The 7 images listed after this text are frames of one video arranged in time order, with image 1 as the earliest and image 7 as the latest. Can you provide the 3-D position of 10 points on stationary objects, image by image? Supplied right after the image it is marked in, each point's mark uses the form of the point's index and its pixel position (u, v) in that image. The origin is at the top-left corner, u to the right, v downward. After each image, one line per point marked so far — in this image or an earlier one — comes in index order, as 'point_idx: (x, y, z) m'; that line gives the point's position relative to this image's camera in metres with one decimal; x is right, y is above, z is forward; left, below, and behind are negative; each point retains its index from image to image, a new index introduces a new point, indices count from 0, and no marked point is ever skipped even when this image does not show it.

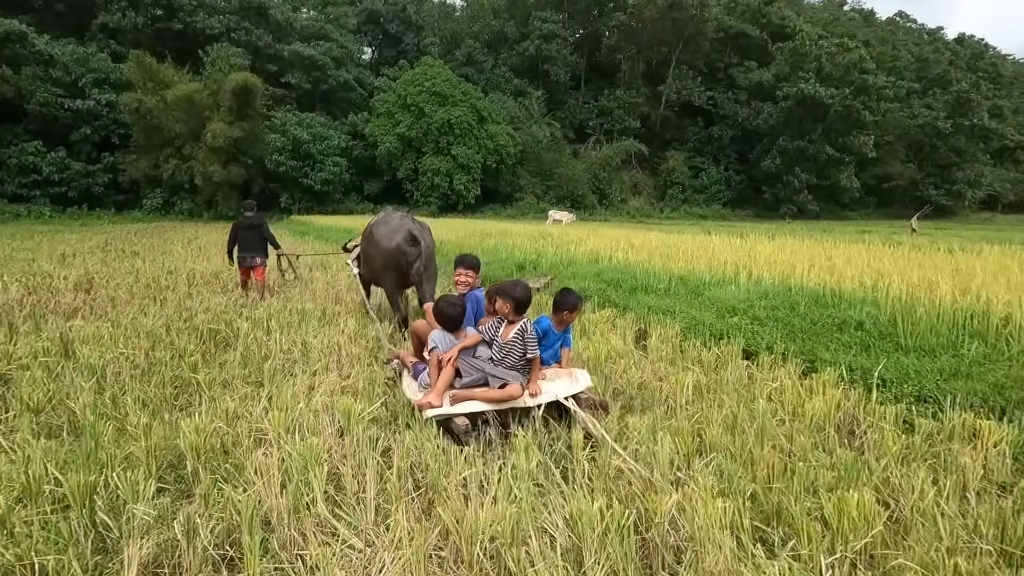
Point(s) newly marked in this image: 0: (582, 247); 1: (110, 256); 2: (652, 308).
0: (+1.3, +0.7, +9.8) m
1: (-9.0, +0.7, +12.8) m
2: (+1.4, -0.2, +5.7) m
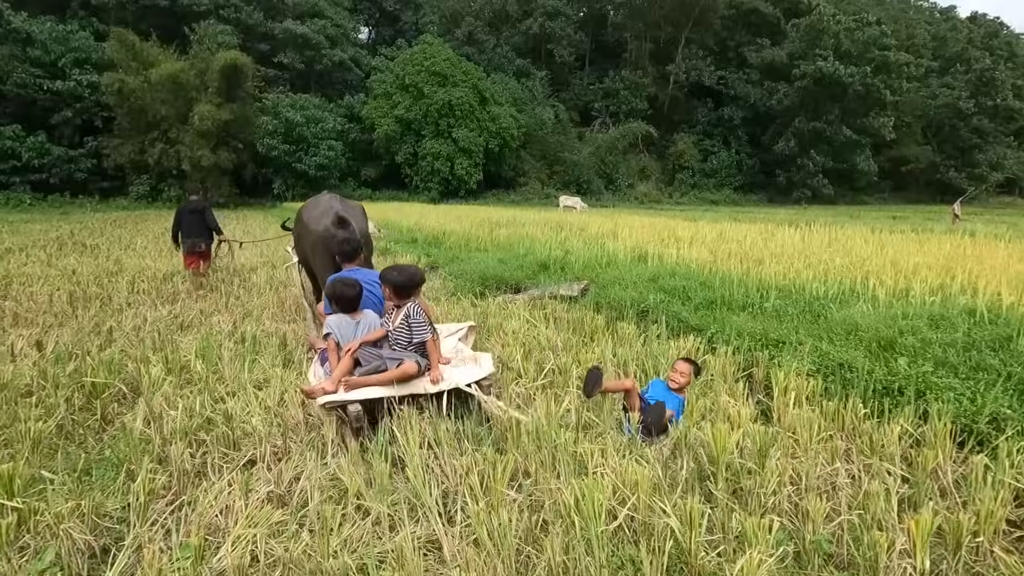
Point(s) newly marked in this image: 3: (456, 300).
0: (+1.6, +0.7, +8.0) m
1: (-8.7, +0.7, +11.1) m
2: (+1.7, -0.3, +3.9) m
3: (-0.6, -0.1, +6.5) m
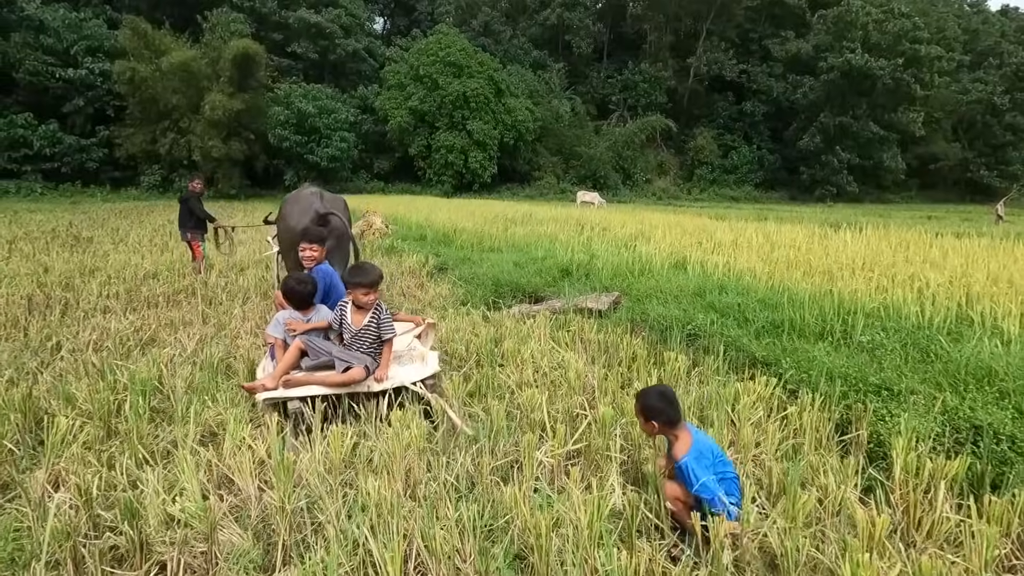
0: (+1.8, +0.6, +7.1) m
1: (-8.4, +0.8, +10.4) m
2: (+1.8, -0.5, +3.0) m
3: (-0.5, -0.2, +5.6) m
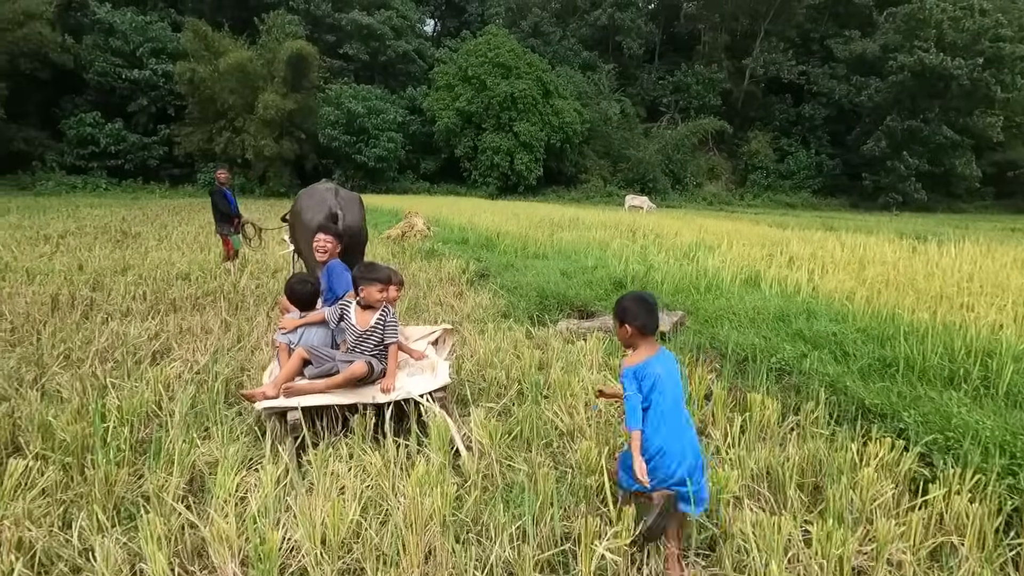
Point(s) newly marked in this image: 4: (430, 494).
0: (+2.3, +0.4, +6.4) m
1: (-7.6, +0.8, +10.4) m
2: (+2.0, -0.7, +2.3) m
3: (0.0, -0.3, +5.1) m
4: (-0.3, -0.8, +2.1) m
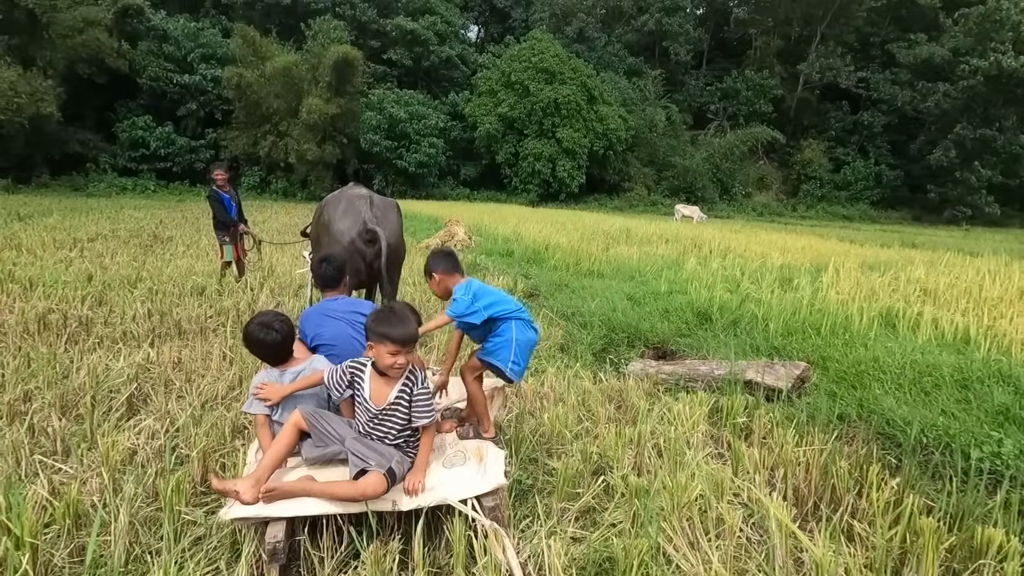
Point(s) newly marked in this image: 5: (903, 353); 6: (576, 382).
0: (+2.9, +0.1, +5.3) m
1: (-6.7, +0.7, +9.9) m
2: (+2.3, -0.9, +1.2) m
3: (+0.4, -0.6, +4.1) m
4: (0.0, -1.0, +1.2) m
5: (+2.3, -0.4, +3.4) m
6: (+0.4, -0.6, +3.7) m
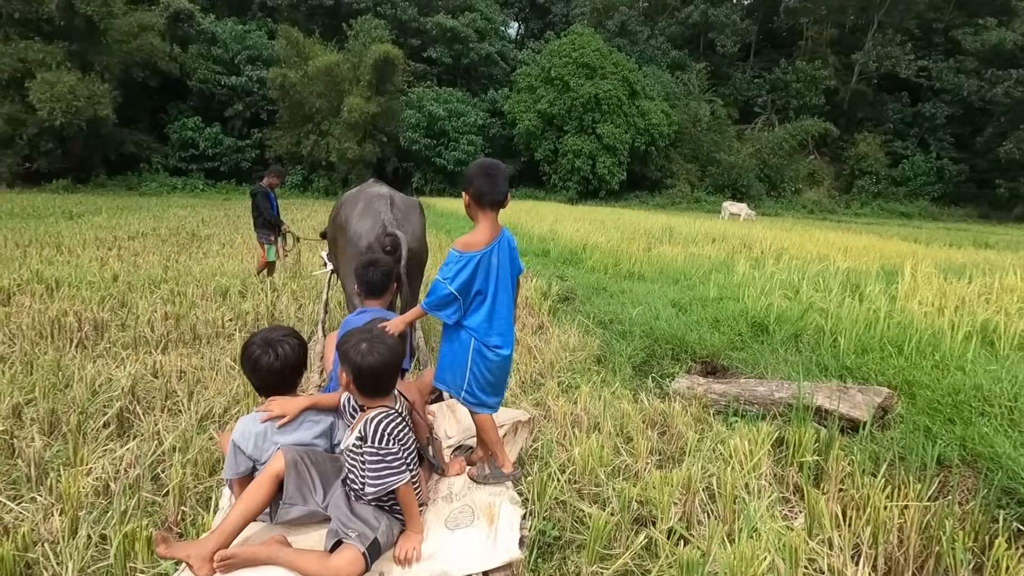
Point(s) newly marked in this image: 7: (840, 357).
0: (+3.2, 0.0, +4.6) m
1: (-6.1, +0.7, +9.9) m
2: (+2.3, -1.0, +0.6) m
3: (+0.6, -0.6, +3.6) m
4: (-0.1, -1.0, +0.7) m
5: (+2.5, -0.5, +2.8) m
6: (+0.6, -0.7, +3.3) m
7: (+2.0, -0.4, +3.5) m
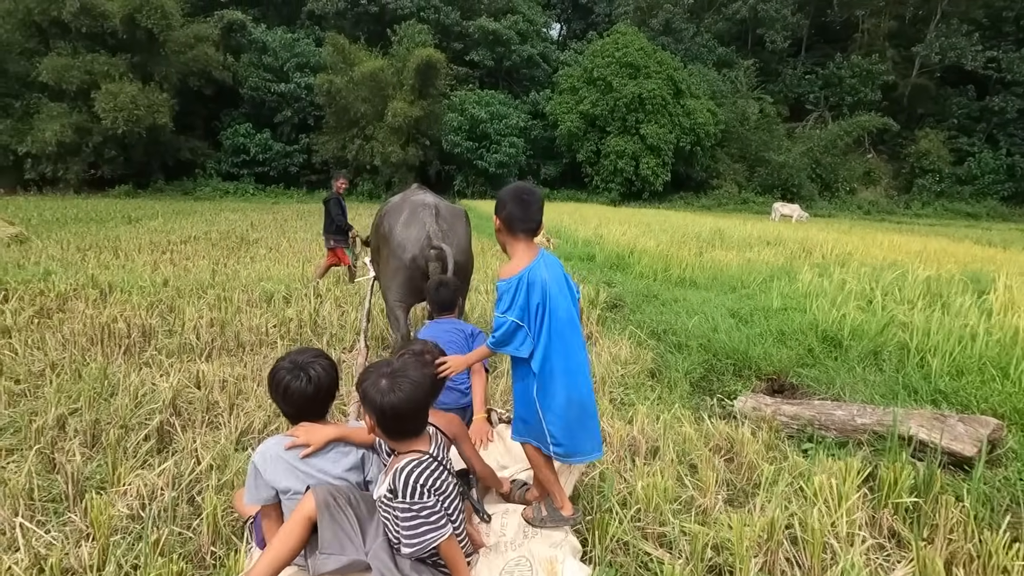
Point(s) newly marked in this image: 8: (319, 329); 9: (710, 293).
0: (+3.6, -0.1, +4.2) m
1: (-5.3, +0.7, +10.1) m
2: (+2.4, -1.1, +0.2) m
3: (+0.9, -0.7, +3.4) m
4: (0.0, -1.1, +0.5) m
5: (+2.7, -0.5, +2.4) m
6: (+0.9, -0.7, +3.0) m
7: (+2.3, -0.5, +3.1) m
8: (-1.7, -0.3, +4.8) m
9: (+2.0, -0.1, +5.6) m
